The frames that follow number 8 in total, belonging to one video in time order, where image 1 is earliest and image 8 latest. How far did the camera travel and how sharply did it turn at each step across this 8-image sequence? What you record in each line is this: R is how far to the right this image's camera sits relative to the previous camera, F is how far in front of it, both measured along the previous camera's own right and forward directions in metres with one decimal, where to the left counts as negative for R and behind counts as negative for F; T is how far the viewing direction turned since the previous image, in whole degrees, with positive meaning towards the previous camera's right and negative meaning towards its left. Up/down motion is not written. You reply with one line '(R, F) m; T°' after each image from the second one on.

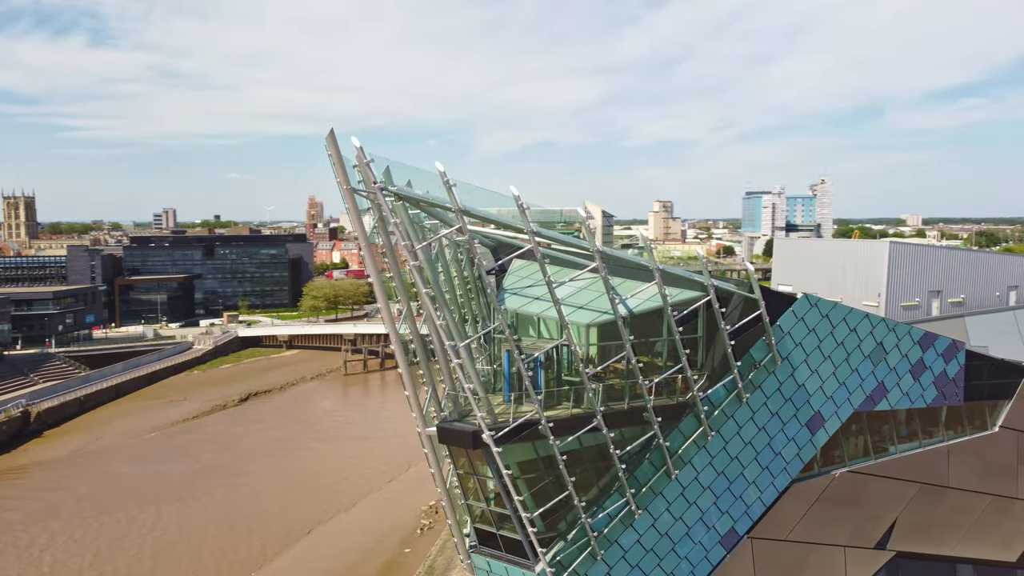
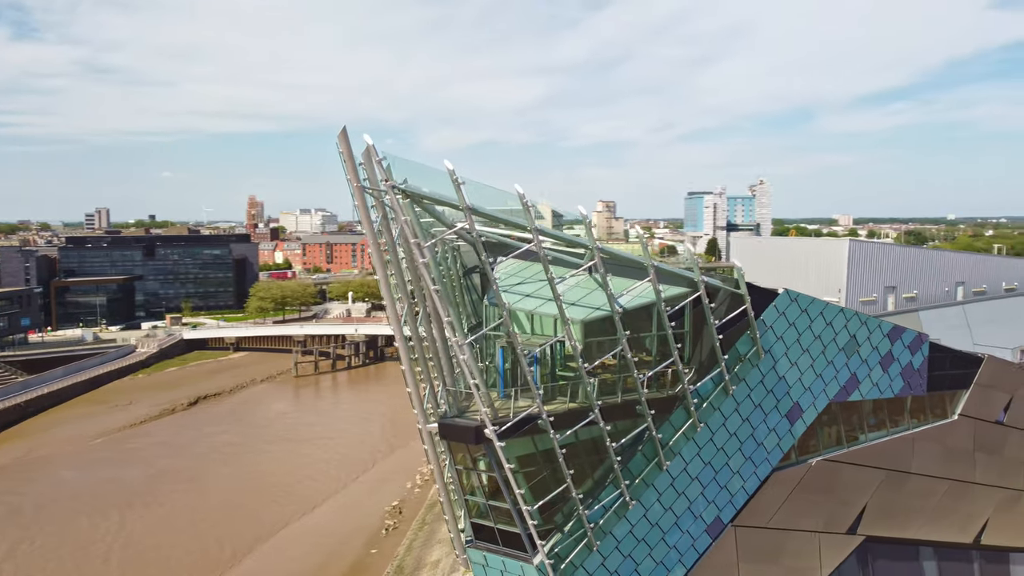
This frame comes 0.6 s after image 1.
(-0.6, -0.1) m; +4°
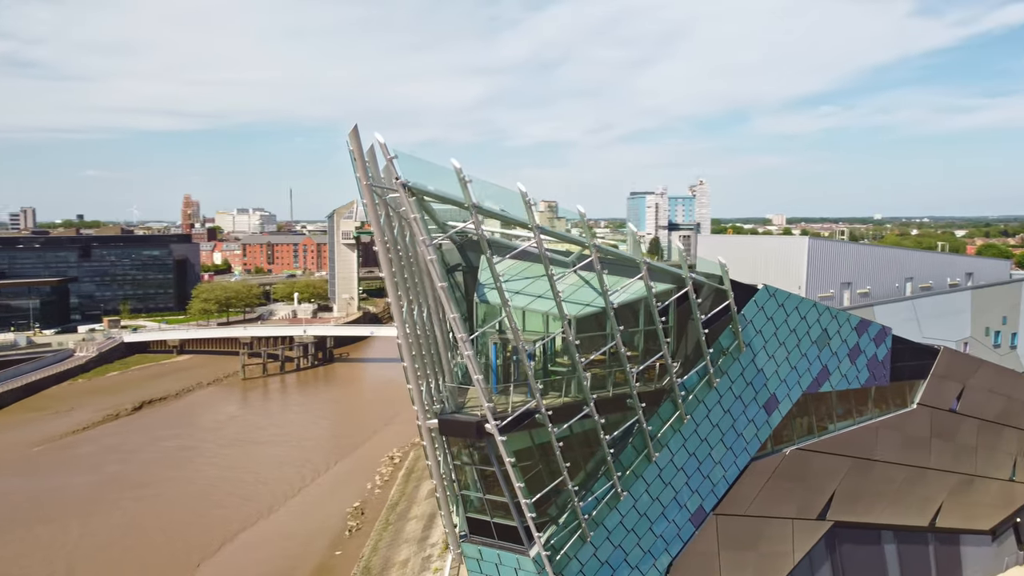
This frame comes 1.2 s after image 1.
(-0.7, -0.1) m; +4°
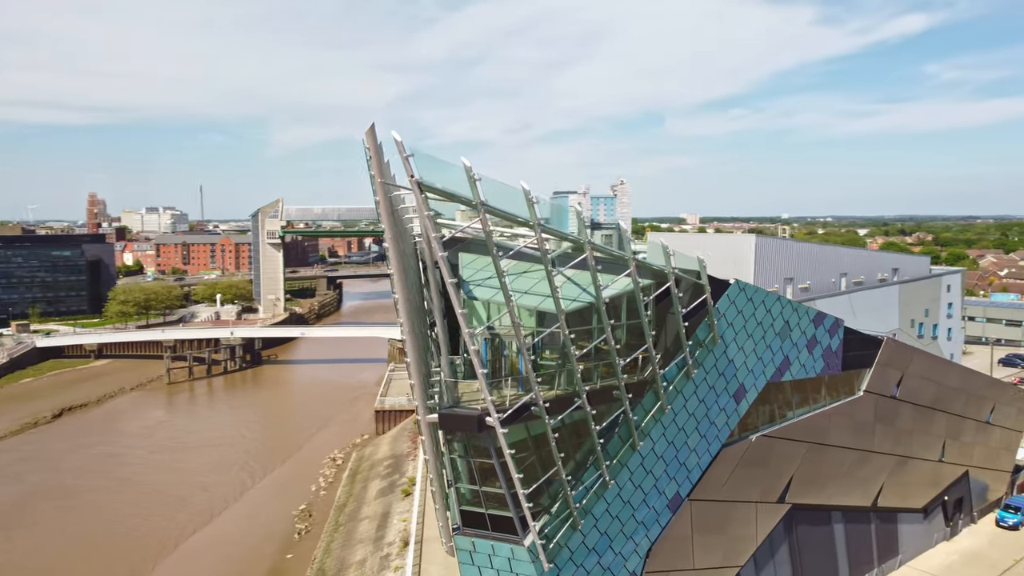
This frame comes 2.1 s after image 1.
(-0.9, -0.2) m; +6°
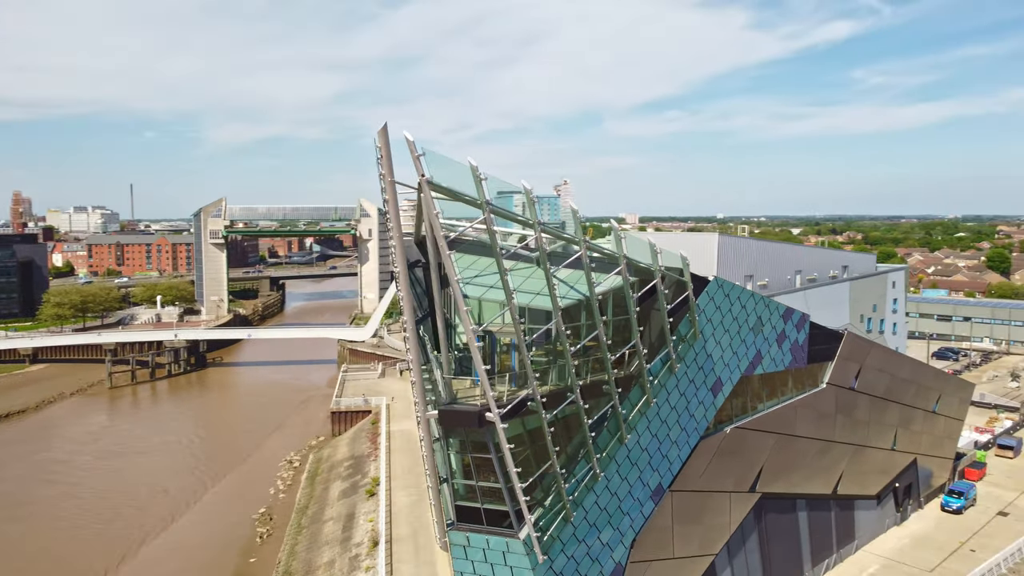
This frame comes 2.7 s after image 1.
(-0.7, -0.1) m; +4°
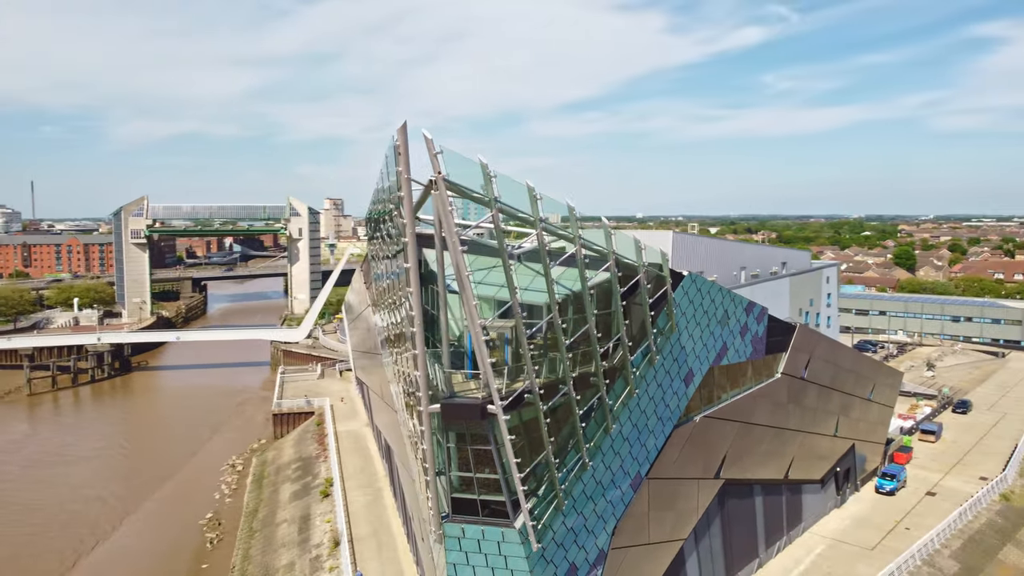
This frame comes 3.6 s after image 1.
(-0.9, -0.2) m; +5°
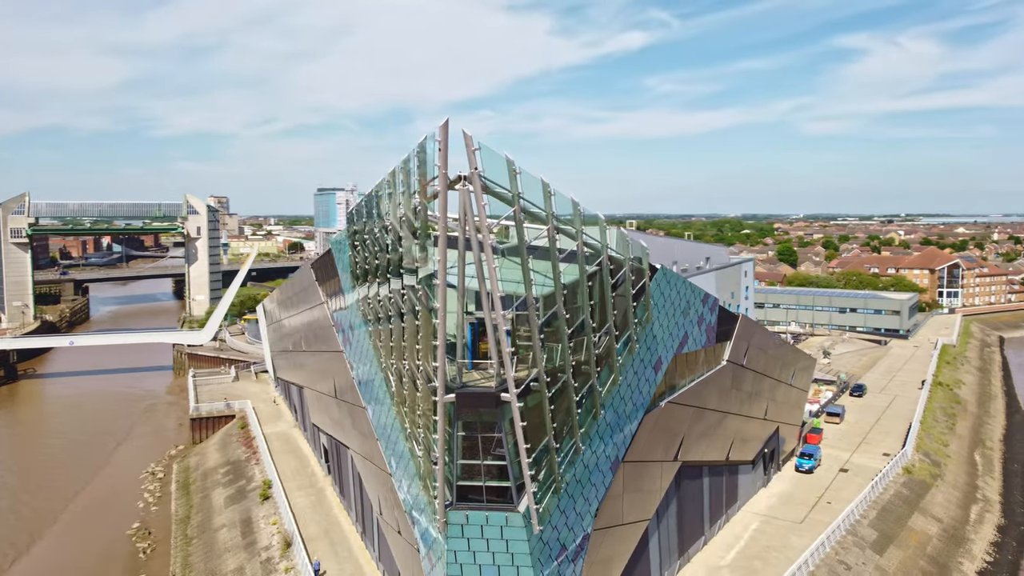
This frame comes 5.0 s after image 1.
(-1.5, -0.3) m; +8°
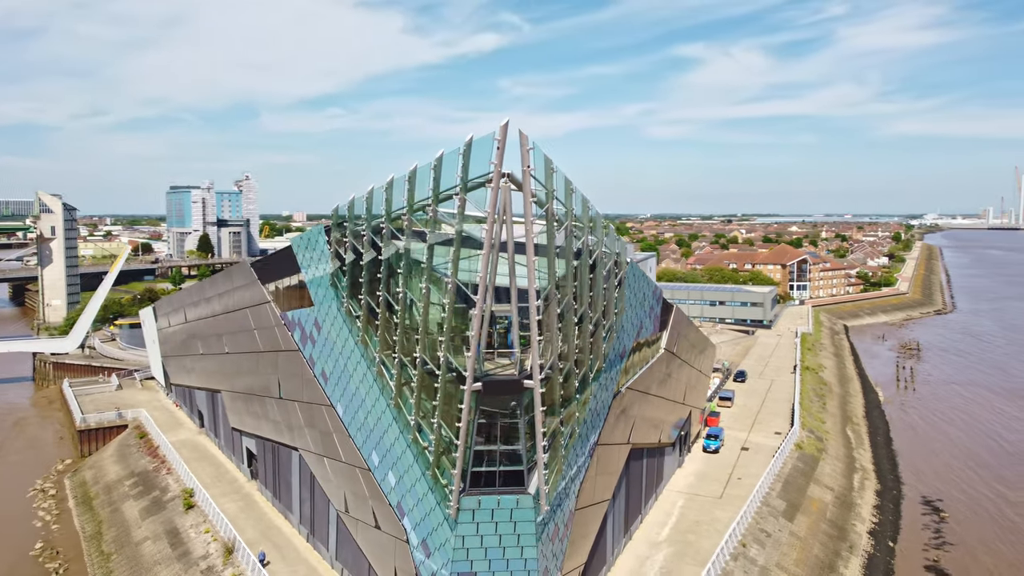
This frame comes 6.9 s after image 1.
(-2.1, -0.3) m; +10°
